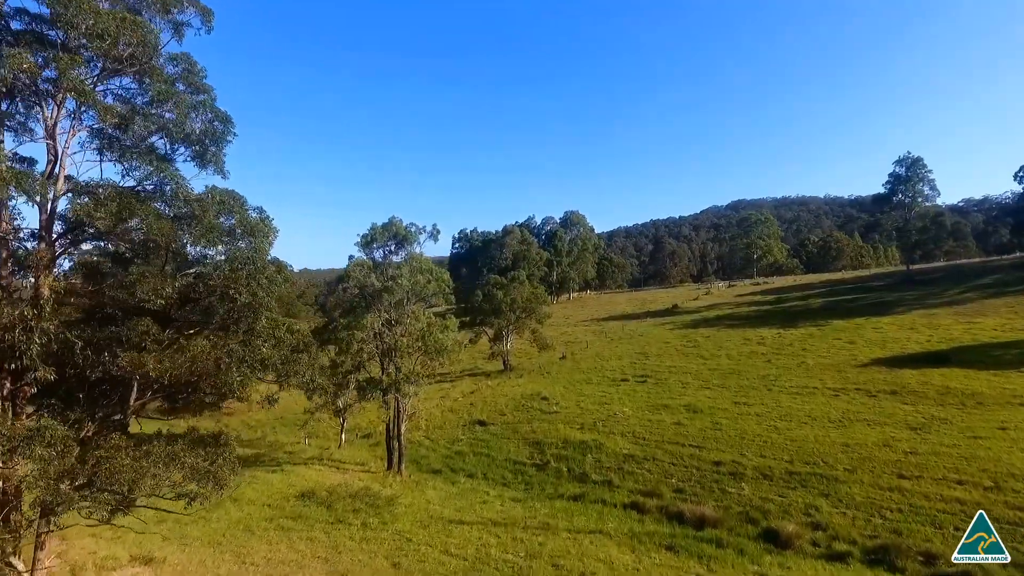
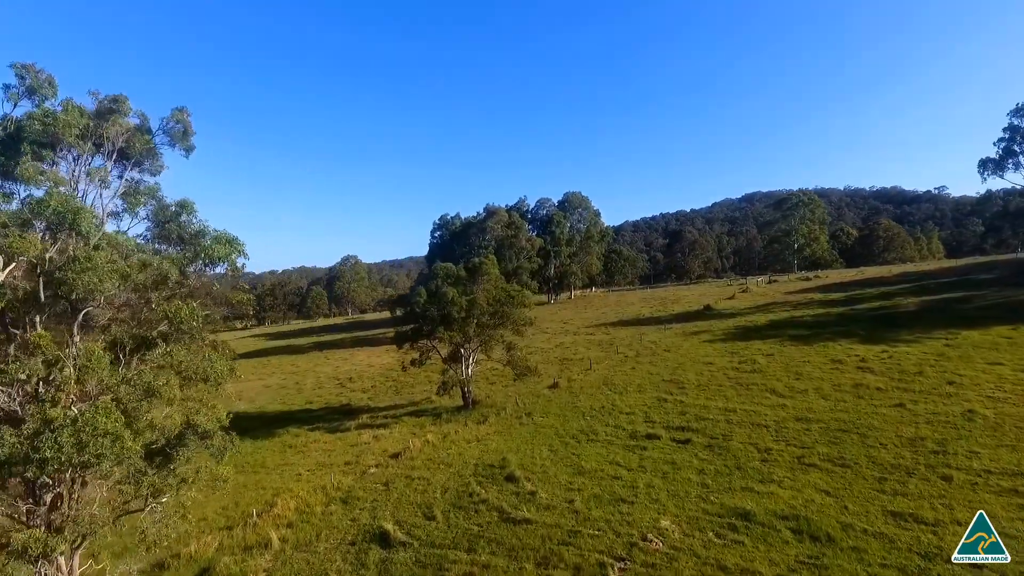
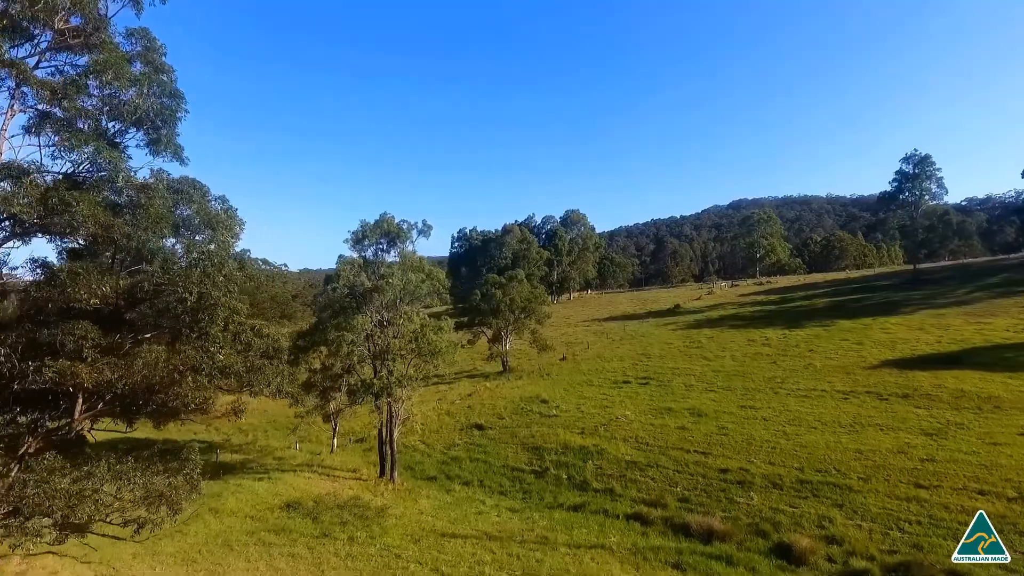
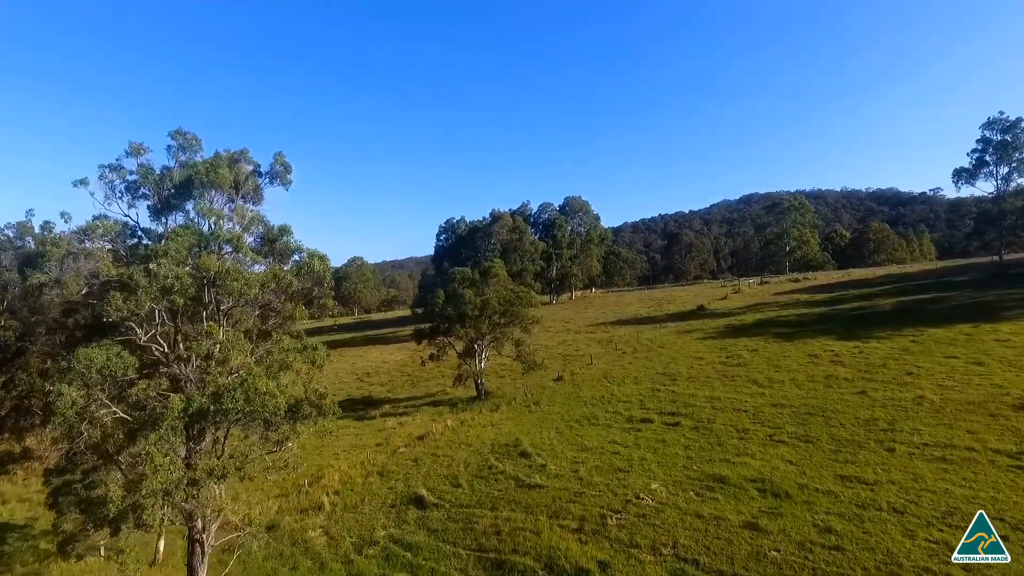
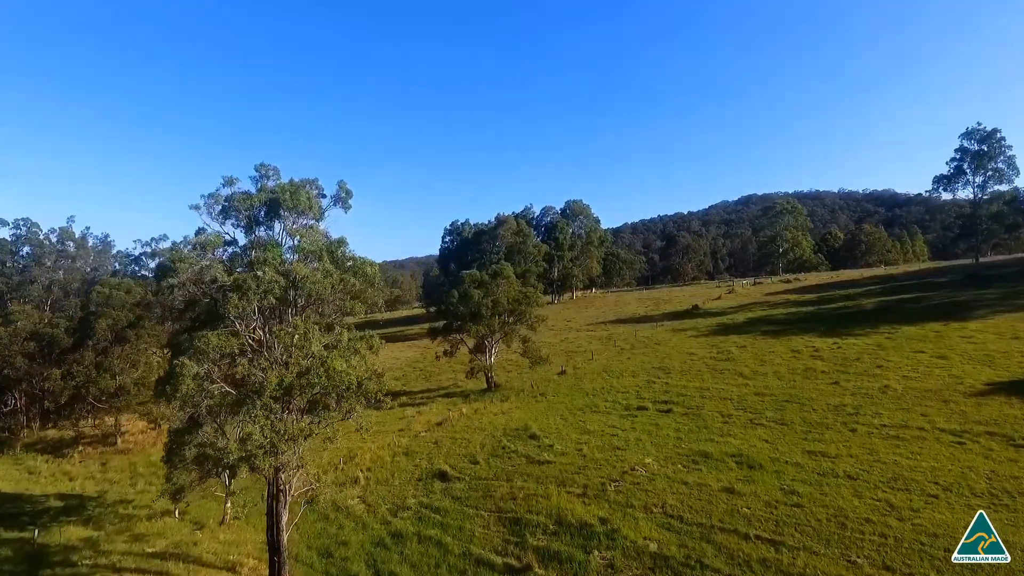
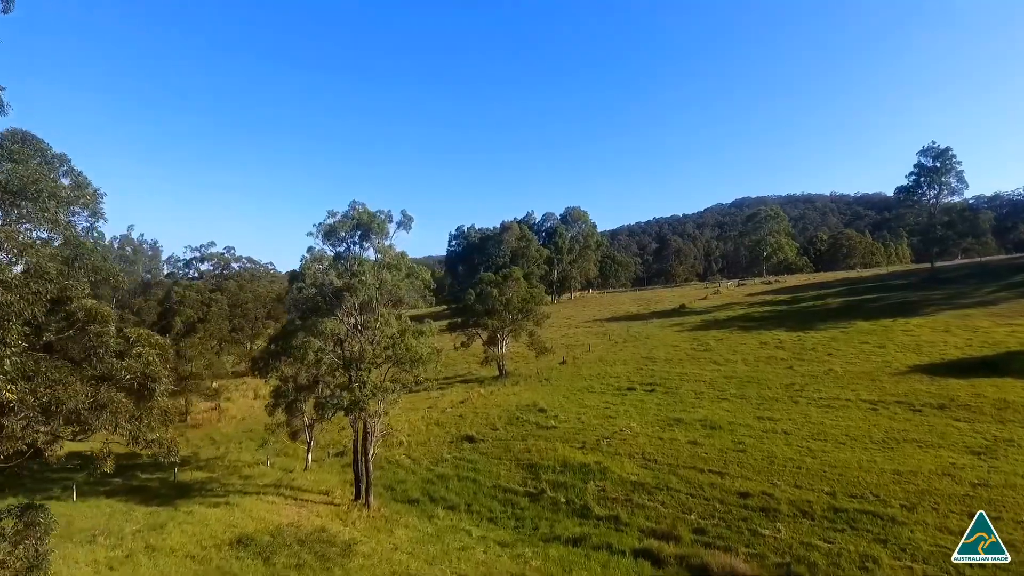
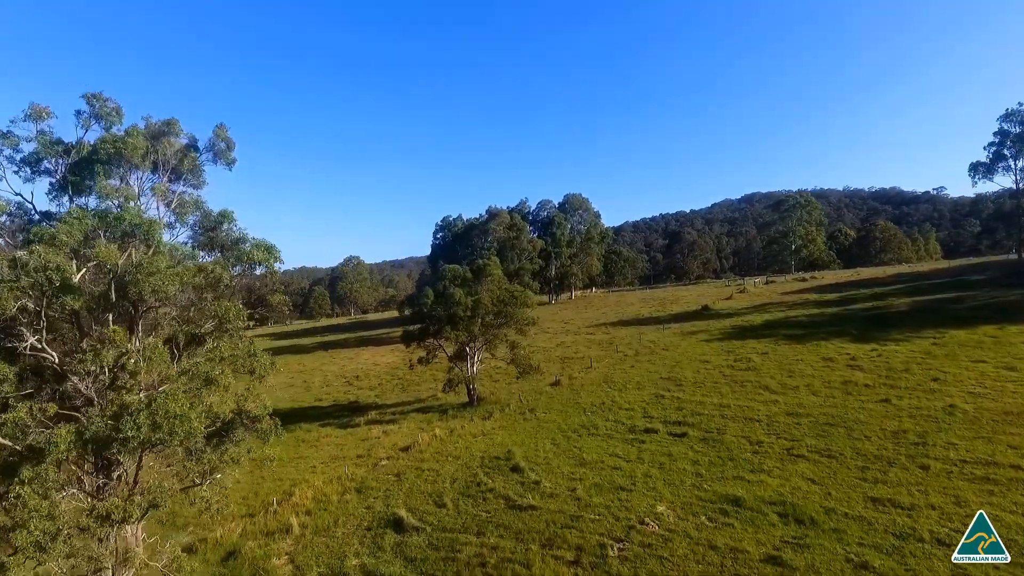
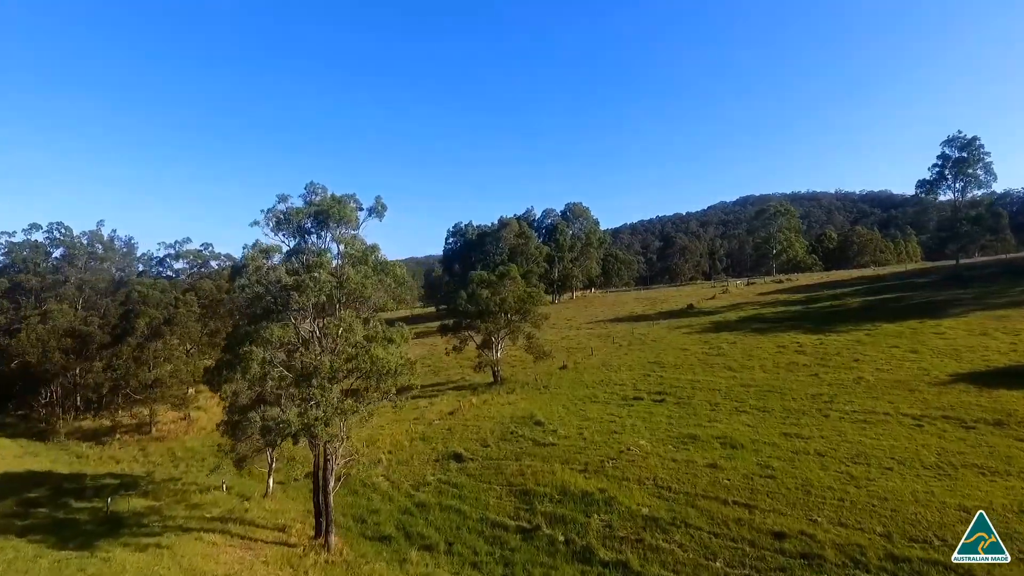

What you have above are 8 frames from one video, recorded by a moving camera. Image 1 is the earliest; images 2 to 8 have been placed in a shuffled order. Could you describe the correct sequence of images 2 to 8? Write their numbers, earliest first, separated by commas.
3, 6, 8, 5, 4, 7, 2
